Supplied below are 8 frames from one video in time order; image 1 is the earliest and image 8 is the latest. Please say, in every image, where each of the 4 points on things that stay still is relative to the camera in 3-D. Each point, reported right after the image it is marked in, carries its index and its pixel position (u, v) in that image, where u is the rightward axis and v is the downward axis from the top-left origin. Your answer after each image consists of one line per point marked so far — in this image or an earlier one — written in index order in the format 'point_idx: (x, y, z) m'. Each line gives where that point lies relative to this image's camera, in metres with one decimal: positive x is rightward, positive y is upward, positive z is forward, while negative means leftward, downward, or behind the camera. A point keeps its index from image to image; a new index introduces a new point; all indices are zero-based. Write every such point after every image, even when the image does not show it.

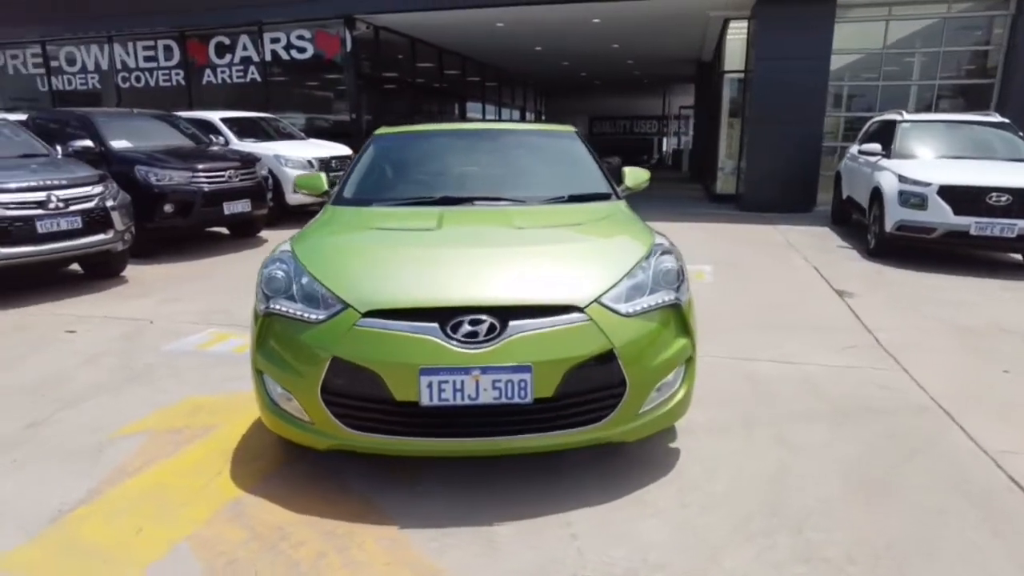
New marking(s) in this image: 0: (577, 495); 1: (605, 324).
0: (+0.3, -0.9, +2.9) m
1: (+0.4, -0.2, +2.7) m
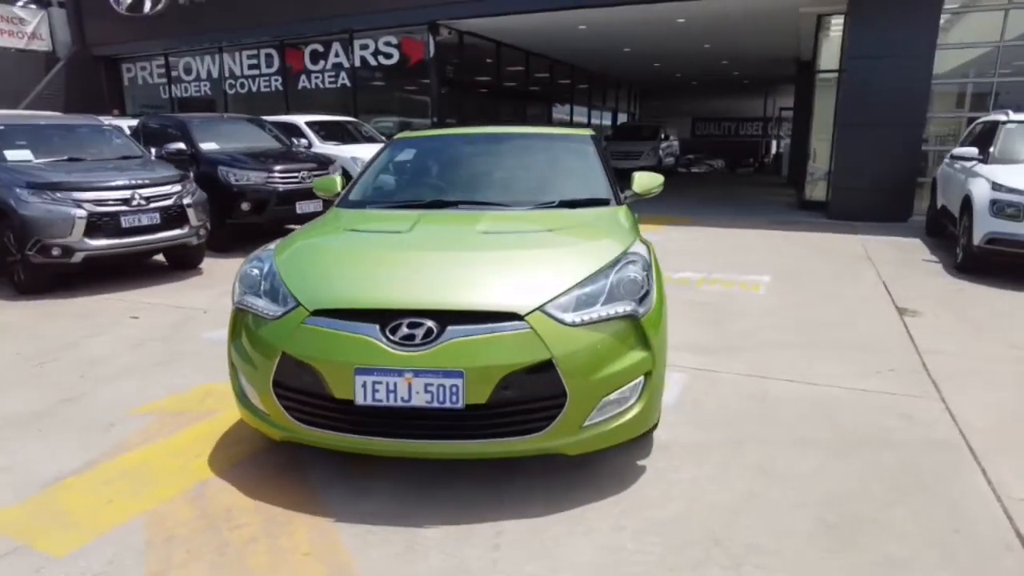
0: (0.0, -1.0, +2.9) m
1: (+0.1, -0.2, +2.7) m
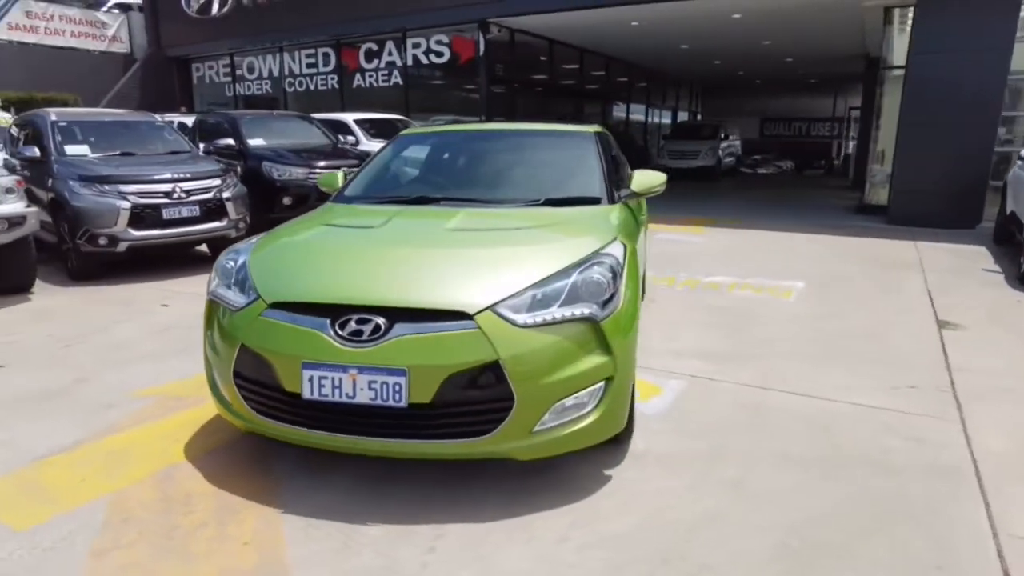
0: (-0.2, -1.0, +2.8) m
1: (-0.1, -0.2, +2.6) m
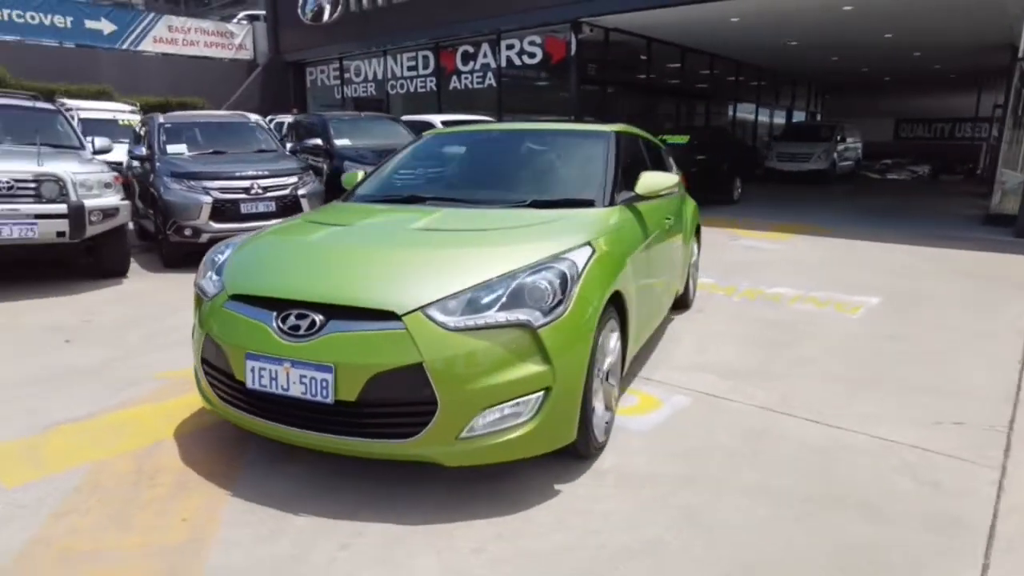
0: (-0.5, -1.0, +2.8) m
1: (-0.4, -0.2, +2.6) m
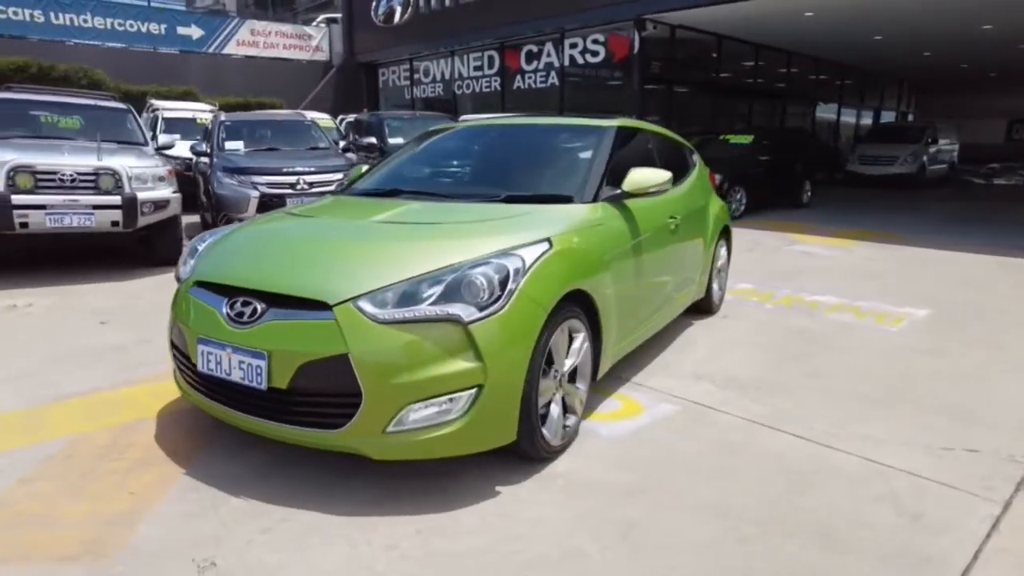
0: (-0.8, -0.9, +2.8) m
1: (-0.7, -0.2, +2.6) m
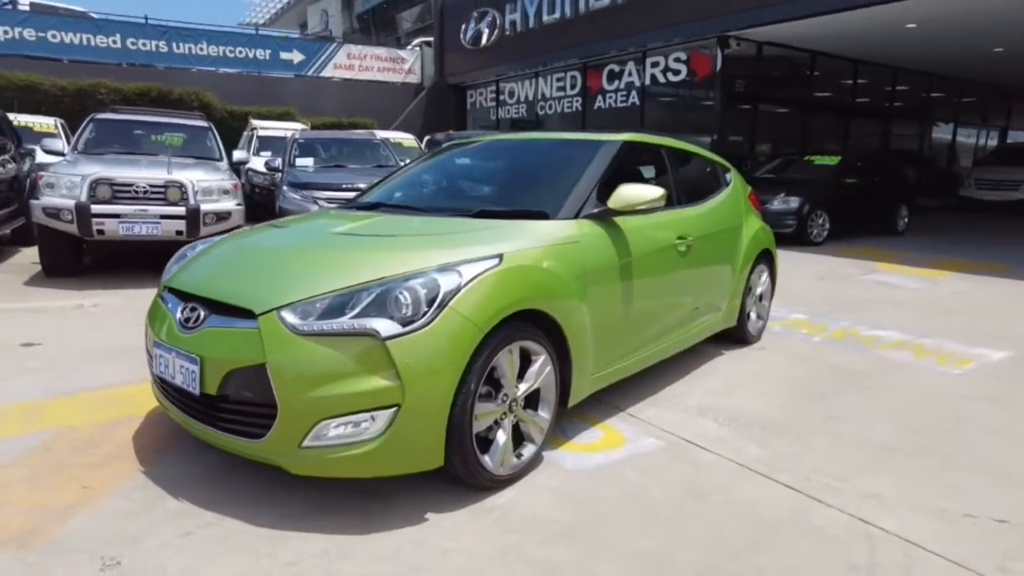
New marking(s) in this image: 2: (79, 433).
0: (-1.1, -1.0, +2.8) m
1: (-1.0, -0.2, +2.5) m
2: (-2.4, -0.8, +3.5) m
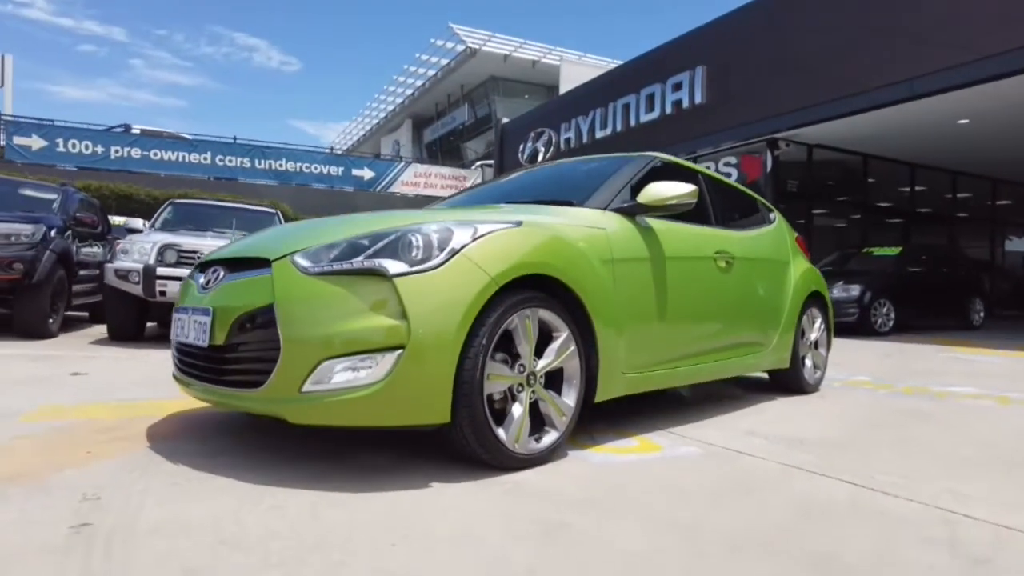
0: (-1.0, -0.8, +2.6) m
1: (-0.9, 0.0, +2.5) m
2: (-2.2, -0.7, +3.4) m
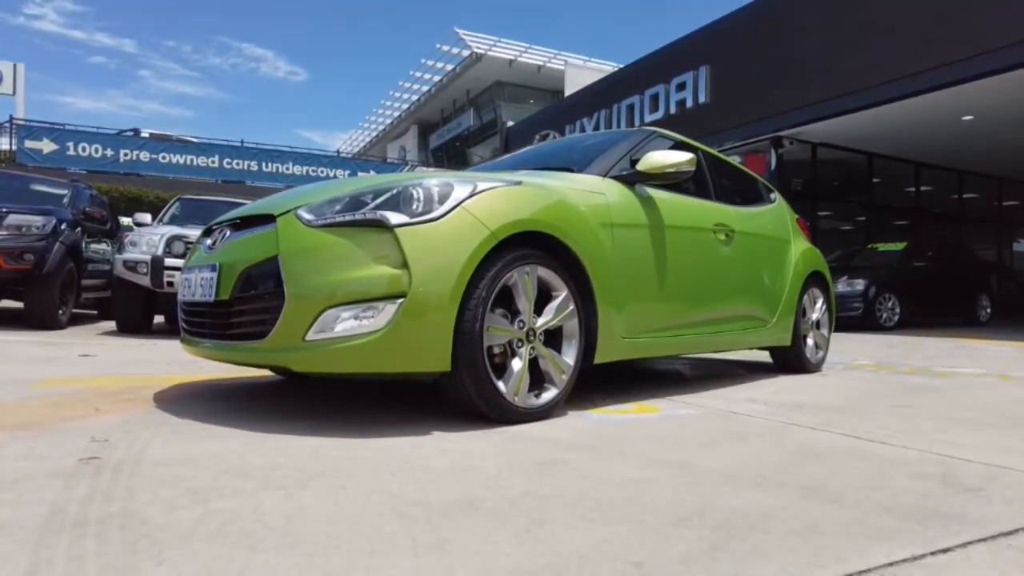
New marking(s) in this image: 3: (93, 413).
0: (-1.0, -0.6, +2.6) m
1: (-0.9, +0.2, +2.6) m
2: (-2.2, -0.6, +3.5) m
3: (-1.8, -0.6, +2.8) m
